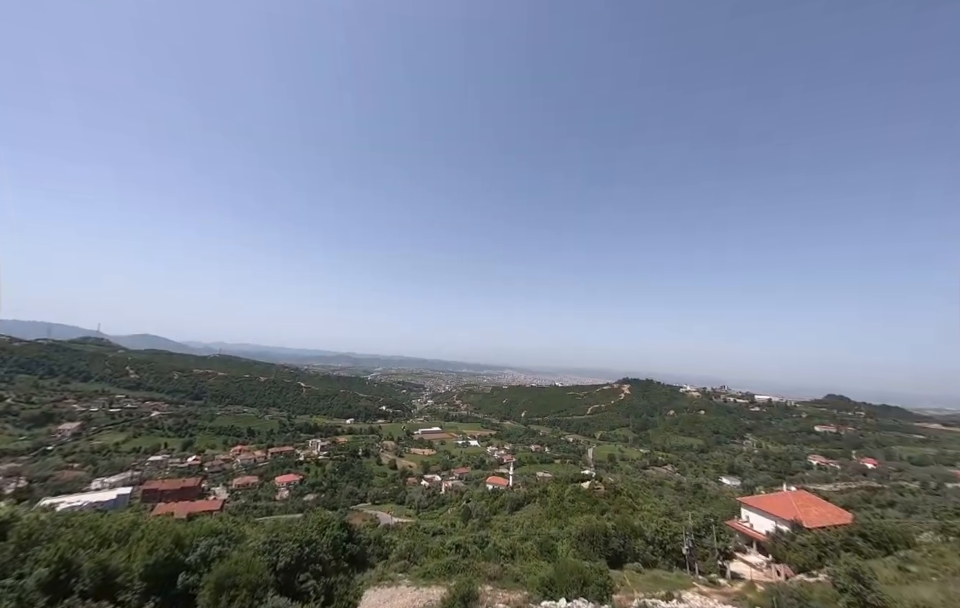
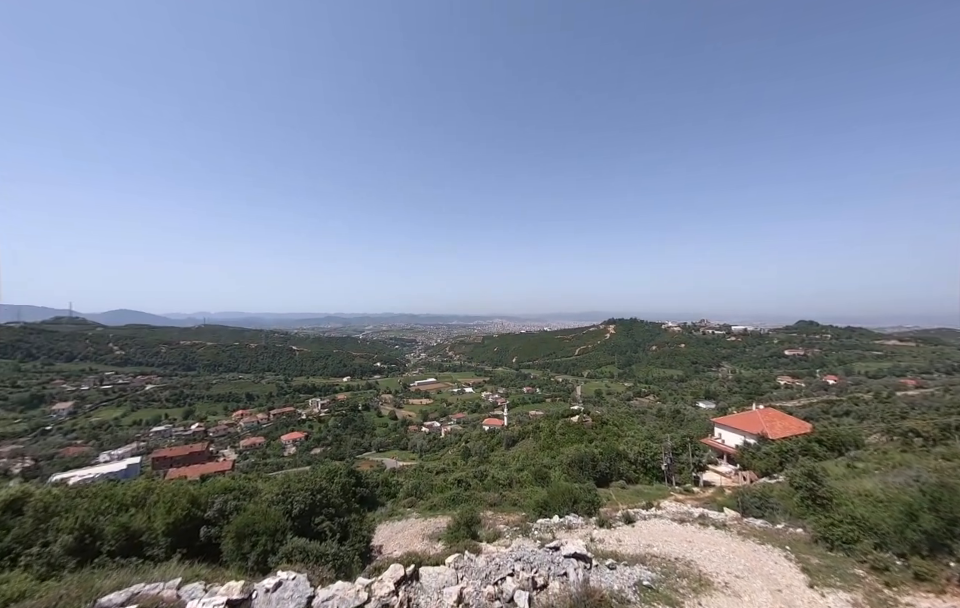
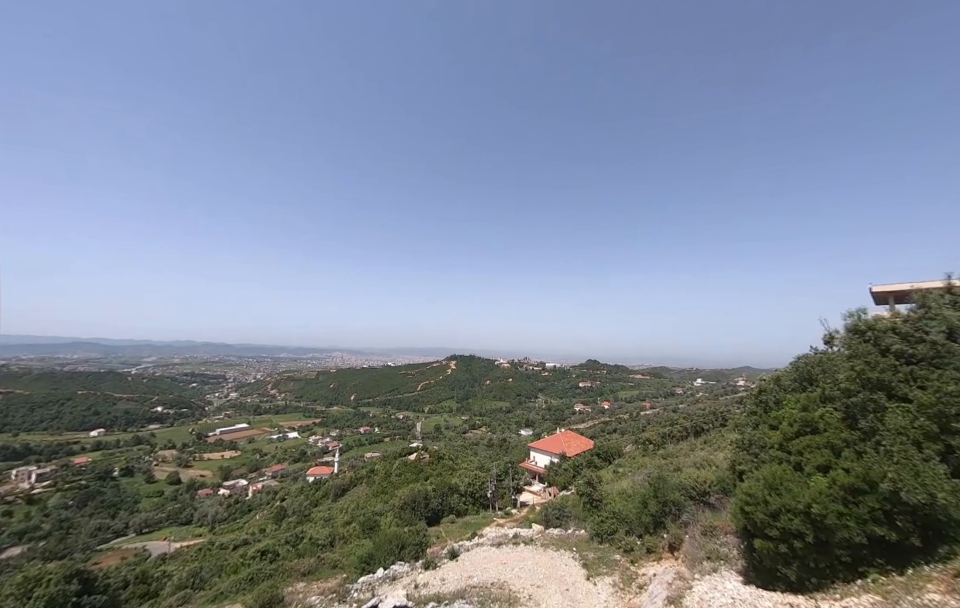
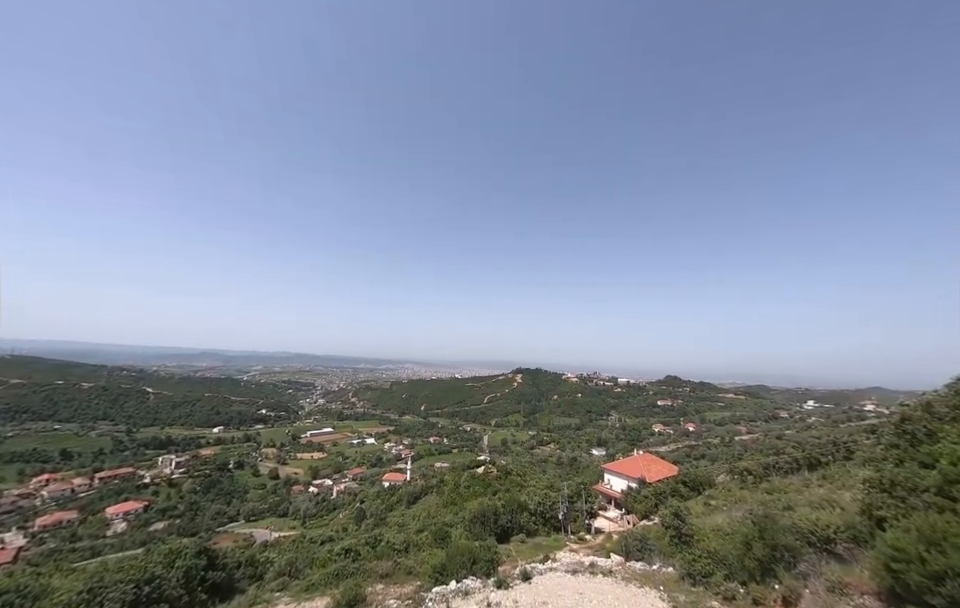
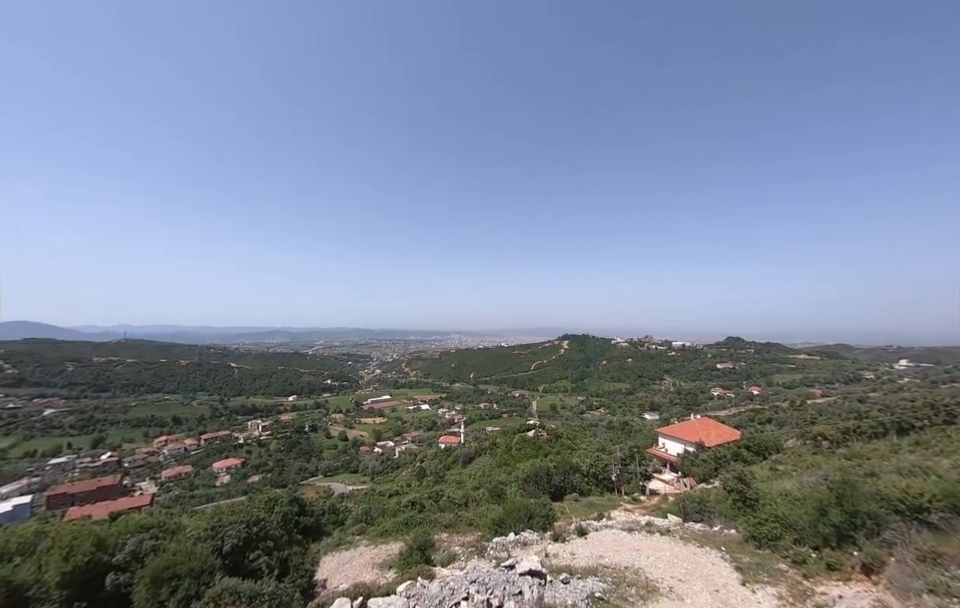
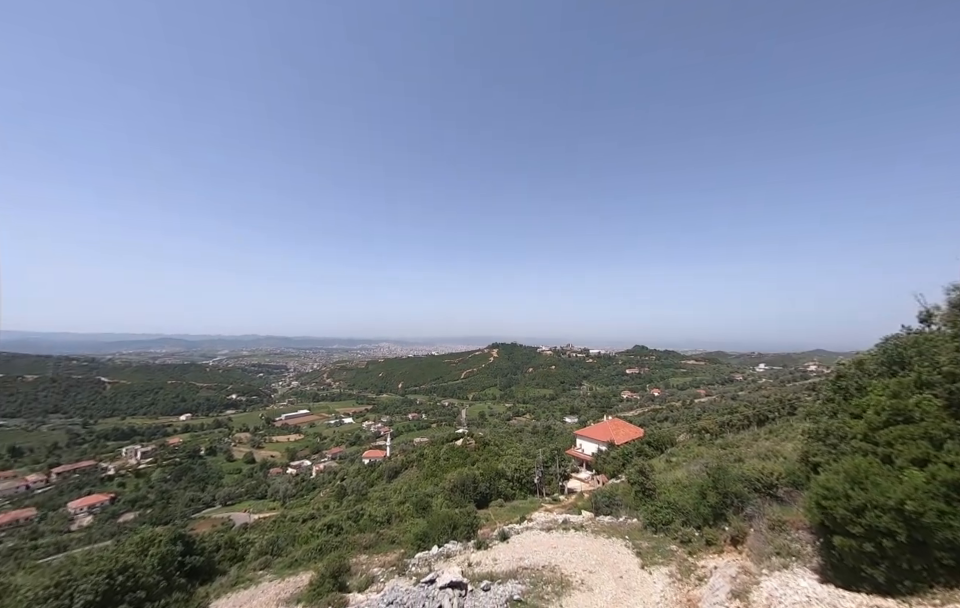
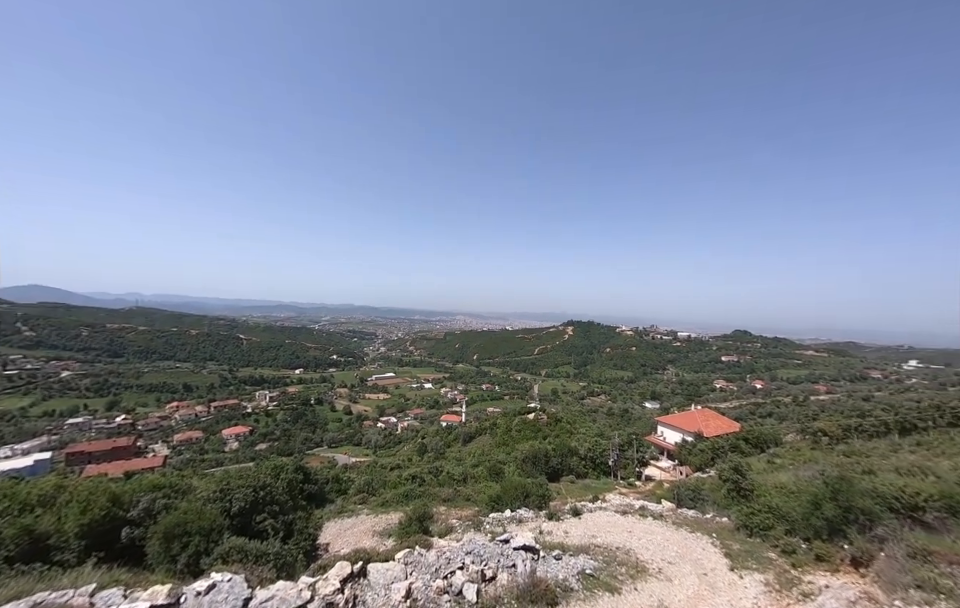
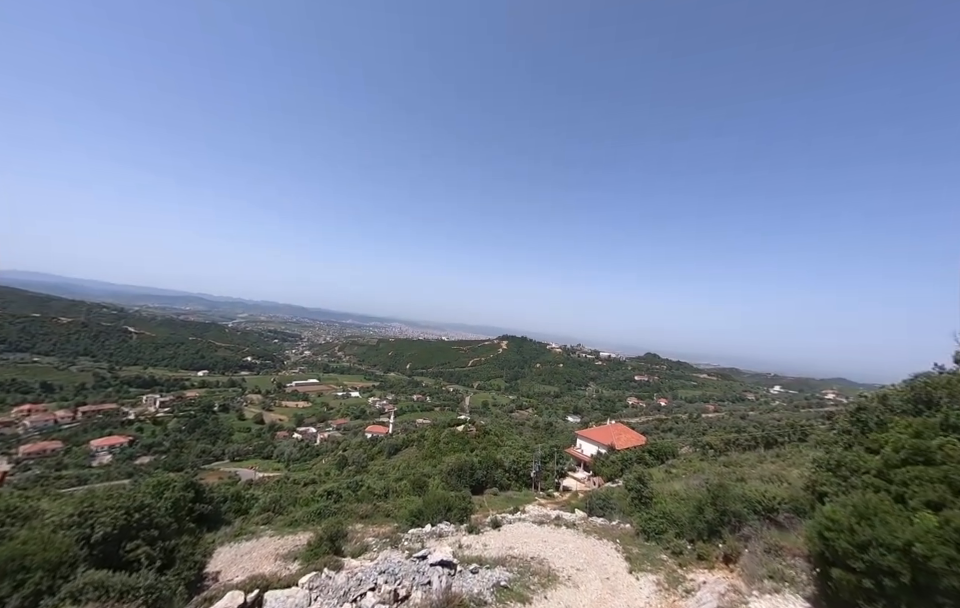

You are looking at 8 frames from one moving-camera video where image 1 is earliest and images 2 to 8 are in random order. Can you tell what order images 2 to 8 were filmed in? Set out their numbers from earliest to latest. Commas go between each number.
4, 3, 6, 5, 2, 7, 8
